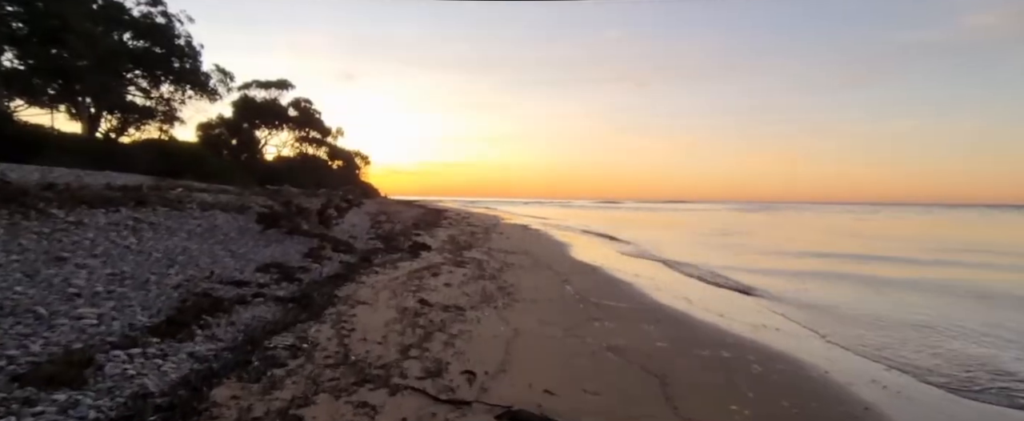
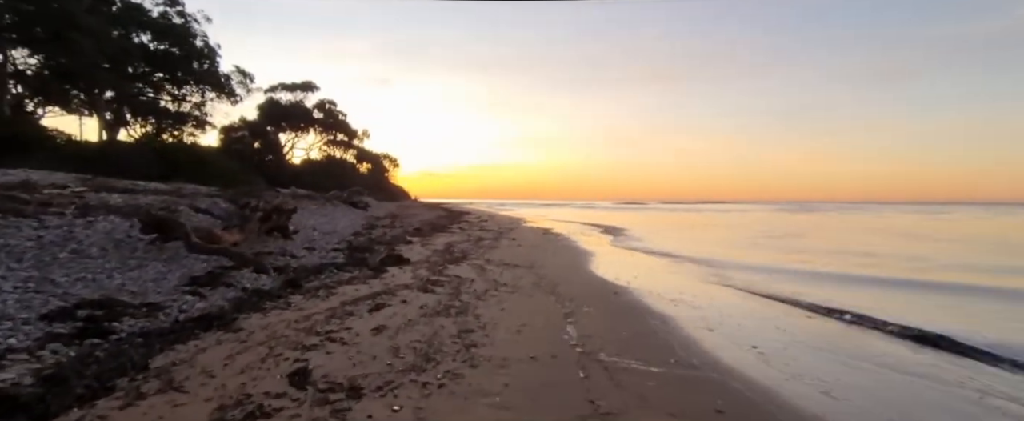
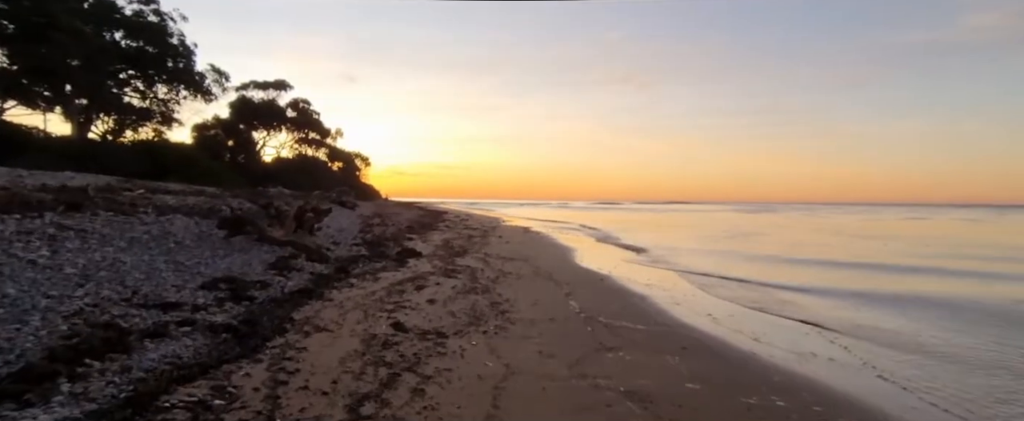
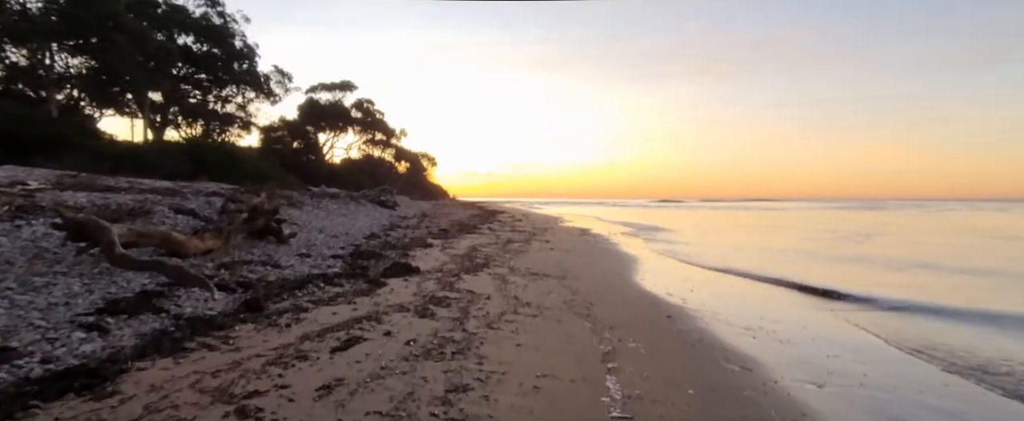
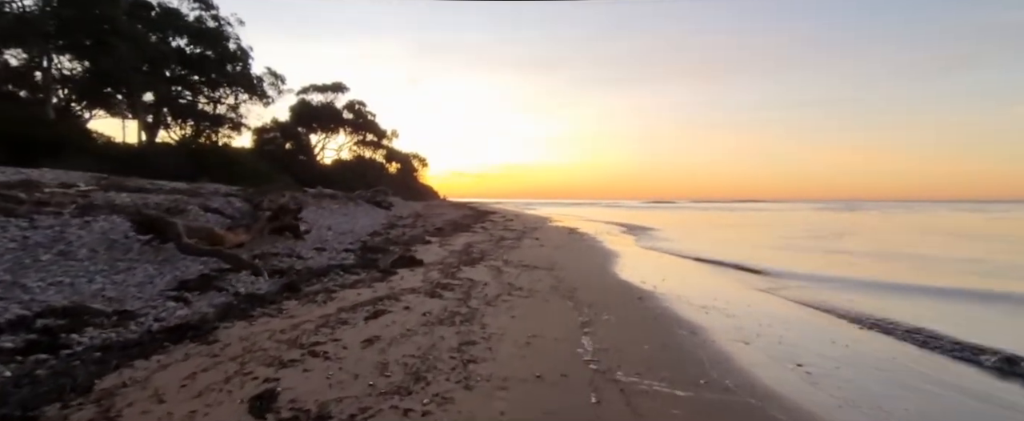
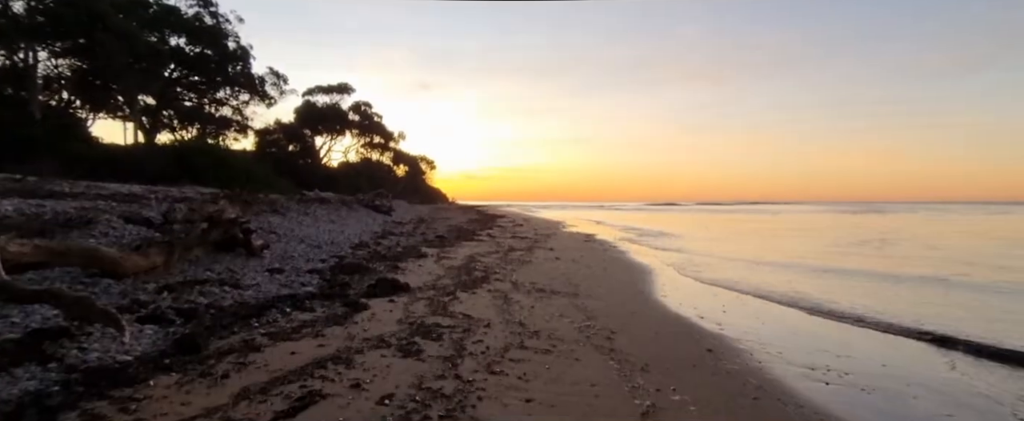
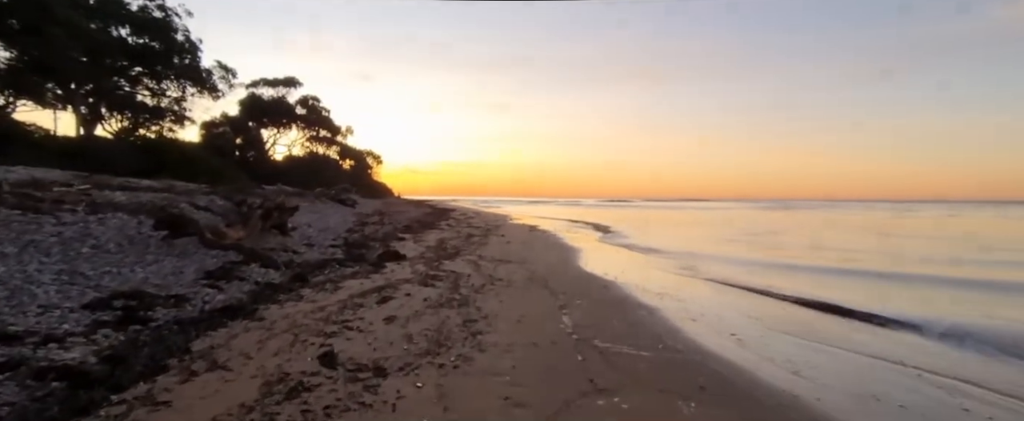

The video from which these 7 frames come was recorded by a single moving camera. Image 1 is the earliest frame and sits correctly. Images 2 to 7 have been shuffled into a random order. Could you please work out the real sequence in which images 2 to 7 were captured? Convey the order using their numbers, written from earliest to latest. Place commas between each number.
3, 7, 2, 5, 4, 6
